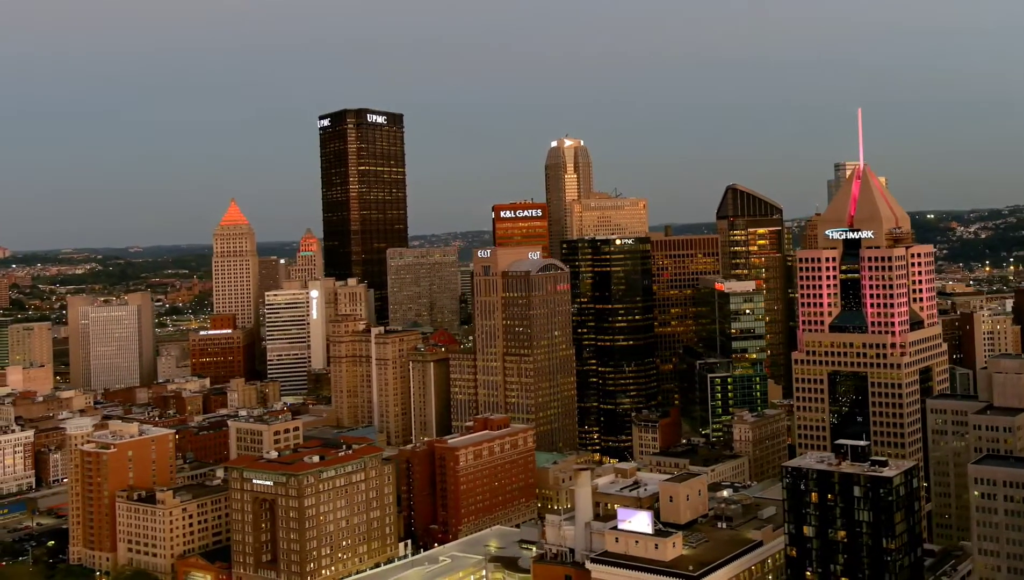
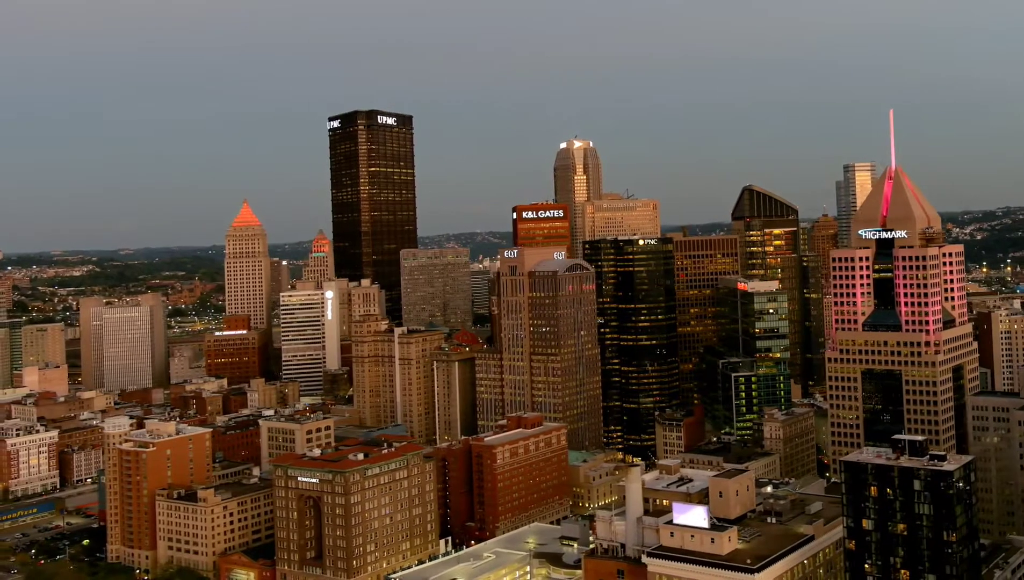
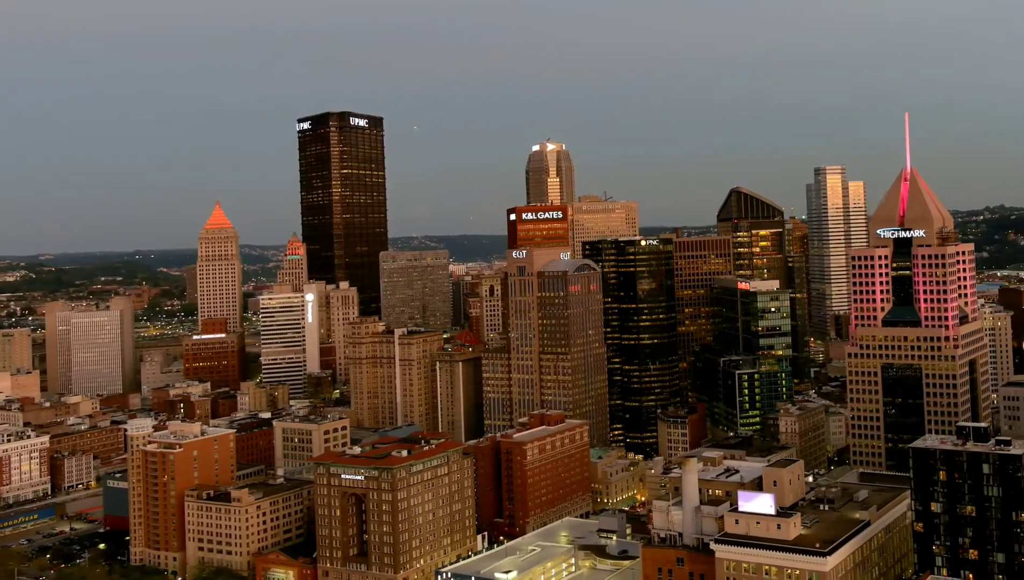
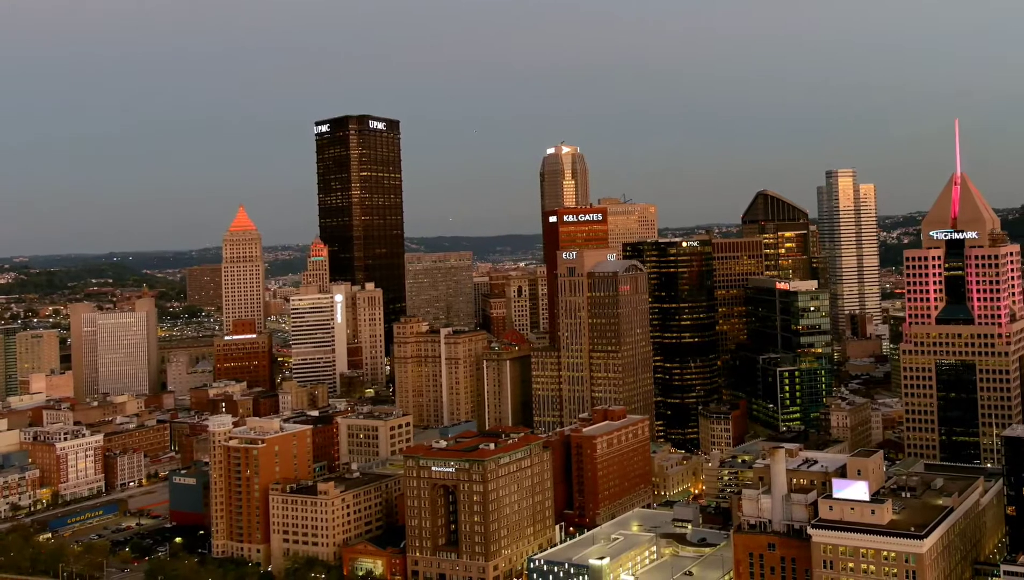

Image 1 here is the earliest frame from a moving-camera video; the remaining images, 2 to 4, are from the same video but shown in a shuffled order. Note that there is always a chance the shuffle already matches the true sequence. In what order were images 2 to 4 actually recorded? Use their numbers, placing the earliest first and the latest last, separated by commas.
2, 3, 4
